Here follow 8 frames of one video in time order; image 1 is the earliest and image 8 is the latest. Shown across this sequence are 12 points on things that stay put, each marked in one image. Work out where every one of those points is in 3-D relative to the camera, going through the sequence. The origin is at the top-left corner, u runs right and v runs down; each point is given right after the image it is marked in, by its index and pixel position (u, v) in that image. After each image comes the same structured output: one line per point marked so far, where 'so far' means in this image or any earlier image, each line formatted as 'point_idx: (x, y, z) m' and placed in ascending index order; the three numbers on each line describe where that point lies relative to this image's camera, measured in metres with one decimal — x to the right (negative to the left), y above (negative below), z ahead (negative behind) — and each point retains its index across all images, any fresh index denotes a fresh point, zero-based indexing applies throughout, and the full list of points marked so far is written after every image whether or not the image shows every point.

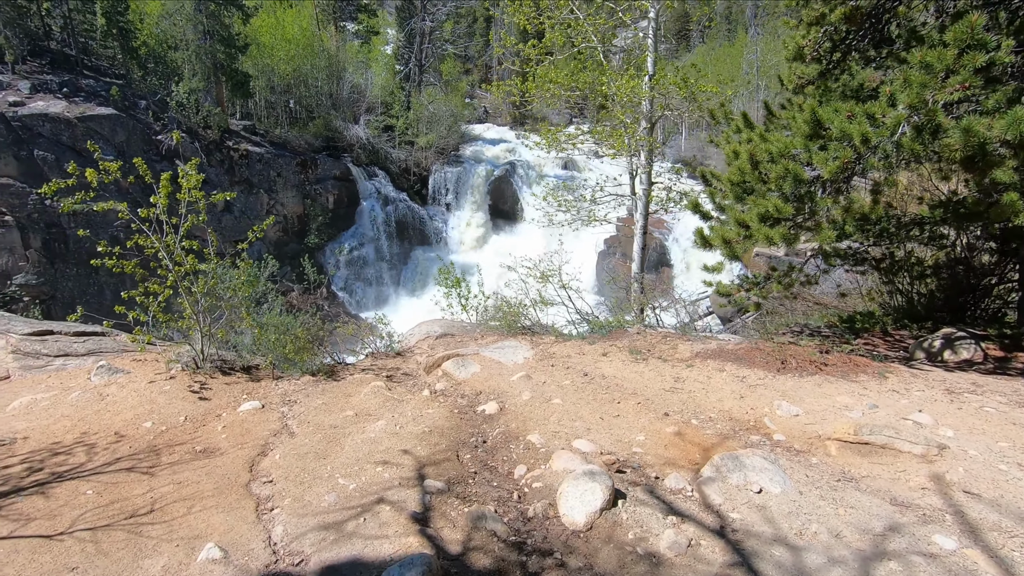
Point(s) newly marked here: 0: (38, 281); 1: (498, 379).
0: (-9.7, +0.2, +11.0) m
1: (-0.1, -0.8, +4.8) m
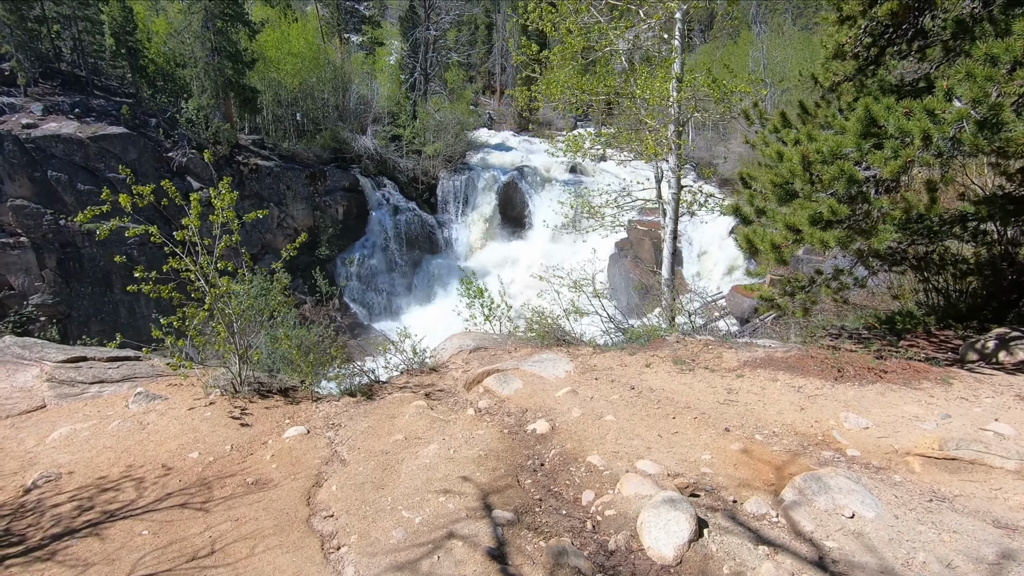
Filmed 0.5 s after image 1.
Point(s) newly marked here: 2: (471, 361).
0: (-9.3, -0.2, +10.9) m
1: (+0.3, -0.9, +4.7) m
2: (-0.5, -0.8, +6.1) m
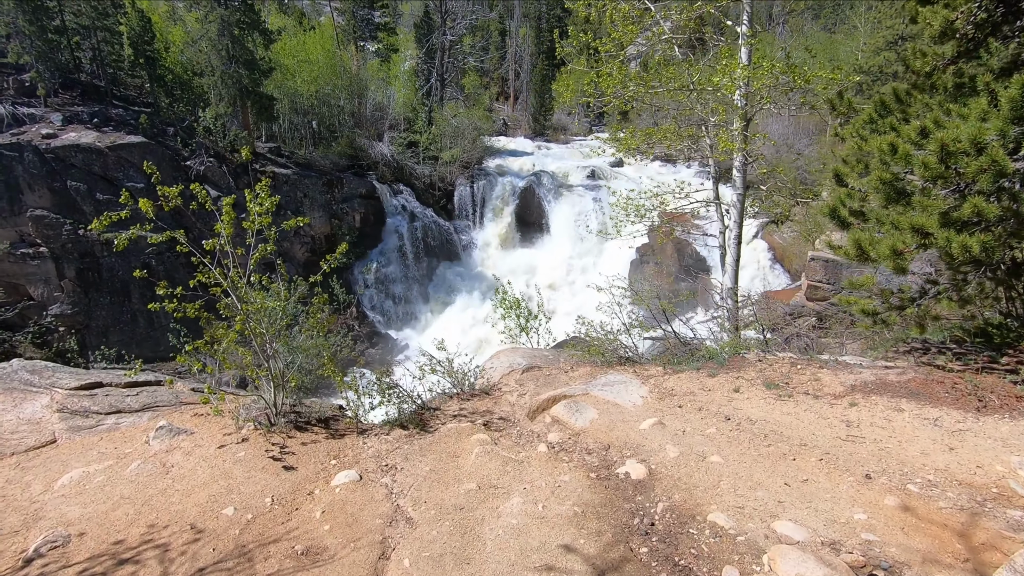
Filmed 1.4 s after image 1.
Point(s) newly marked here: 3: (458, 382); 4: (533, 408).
0: (-8.6, -0.4, +10.5) m
1: (+0.8, -1.0, +4.0) m
2: (+0.1, -0.9, +5.4) m
3: (-0.5, -0.9, +5.3) m
4: (+0.2, -1.0, +4.5) m
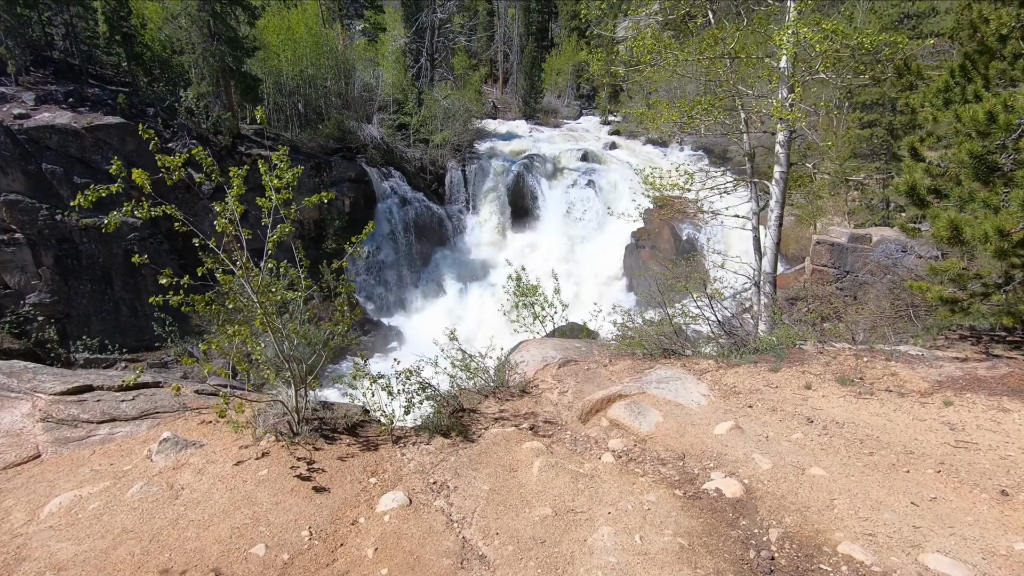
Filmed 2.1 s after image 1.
0: (-8.3, -0.2, +9.8) m
1: (+1.2, -0.9, +3.5) m
2: (+0.5, -0.8, +5.0) m
3: (-0.2, -0.8, +4.8) m
4: (+0.5, -0.9, +4.0) m
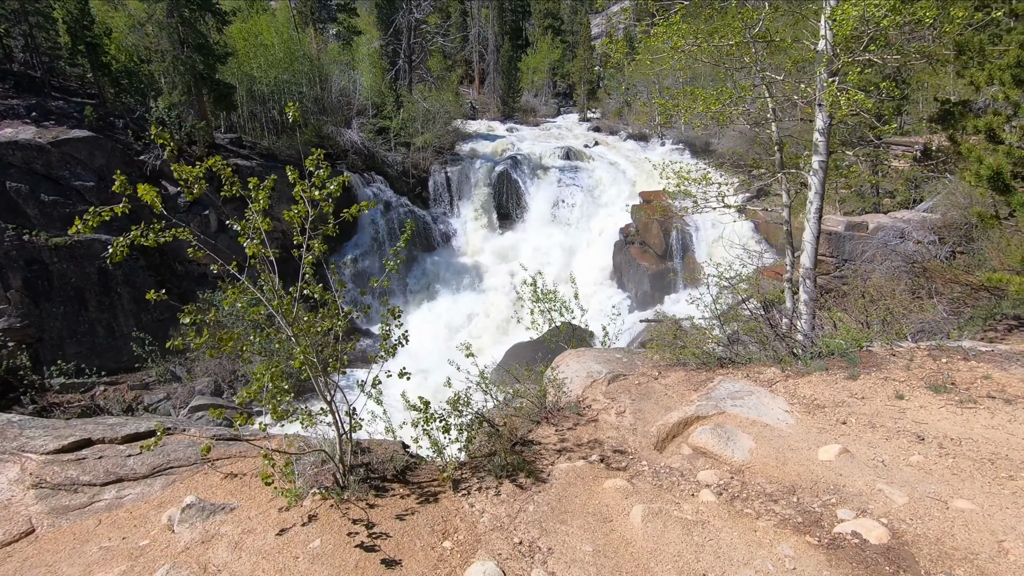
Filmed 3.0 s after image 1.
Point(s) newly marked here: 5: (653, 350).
0: (-8.1, -0.7, +9.0) m
1: (+1.7, -1.0, +3.1) m
2: (+0.9, -0.9, +4.5) m
3: (+0.2, -0.9, +4.3) m
4: (+1.0, -1.0, +3.5) m
5: (+1.5, -0.7, +5.6) m
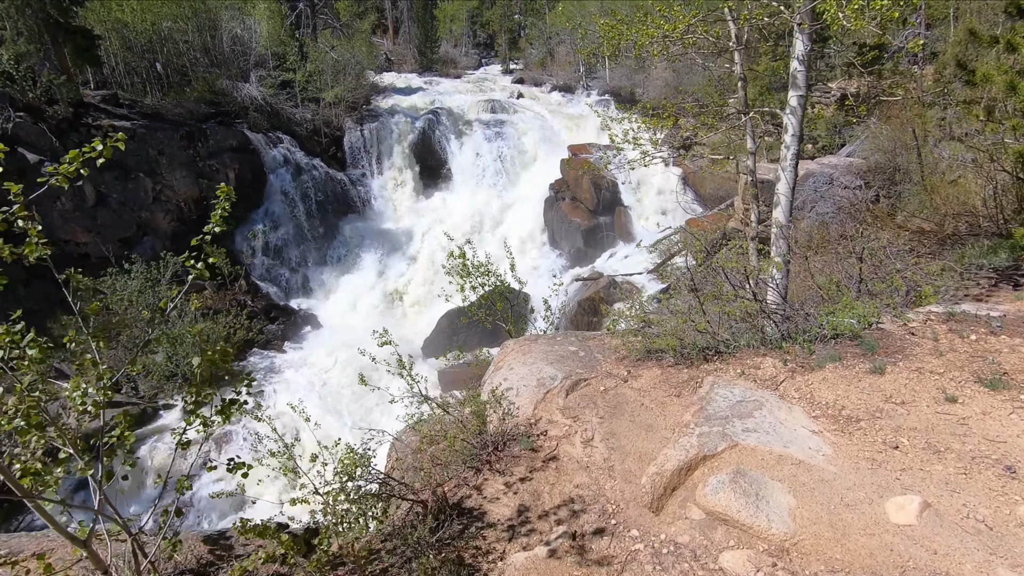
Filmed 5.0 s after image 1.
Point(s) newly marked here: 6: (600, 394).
0: (-9.1, -0.8, +6.8) m
1: (+1.4, -0.9, +2.1) m
2: (+0.4, -0.8, +3.4) m
3: (-0.2, -0.8, +3.2) m
4: (+0.6, -0.9, +2.5) m
5: (+0.9, -0.4, +4.6) m
6: (+0.6, -0.7, +3.5) m
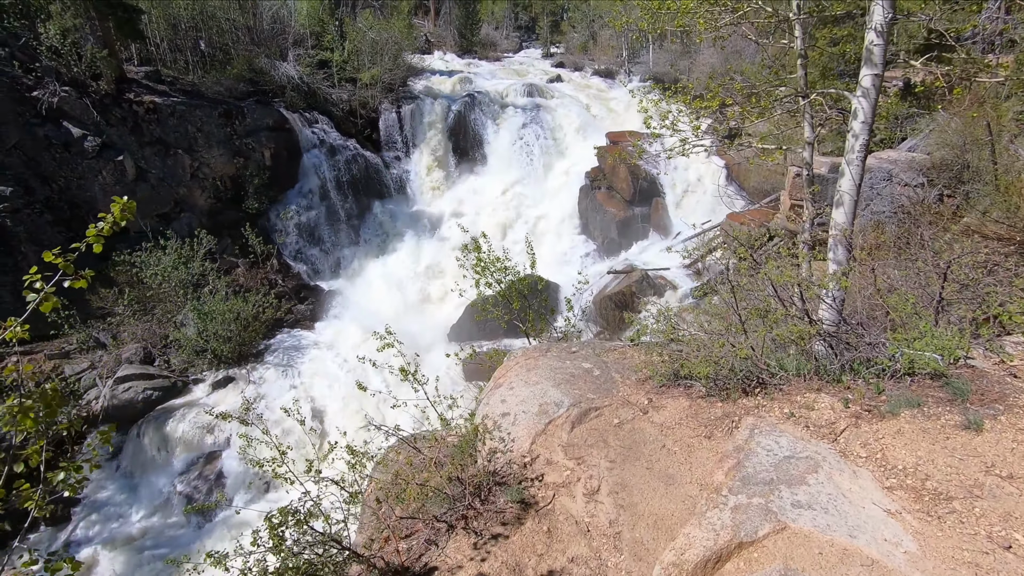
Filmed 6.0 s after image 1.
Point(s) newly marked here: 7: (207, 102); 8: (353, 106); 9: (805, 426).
0: (-8.9, -0.4, +6.7) m
1: (+1.3, -1.1, +1.5) m
2: (+0.4, -0.8, +2.8) m
3: (-0.3, -0.9, +2.6) m
4: (+0.5, -1.0, +1.8) m
5: (+1.0, -0.5, +3.9) m
6: (+0.6, -0.8, +2.9) m
7: (-6.8, +4.1, +11.7) m
8: (-4.8, +5.7, +16.3) m
9: (+1.5, -0.7, +2.7) m
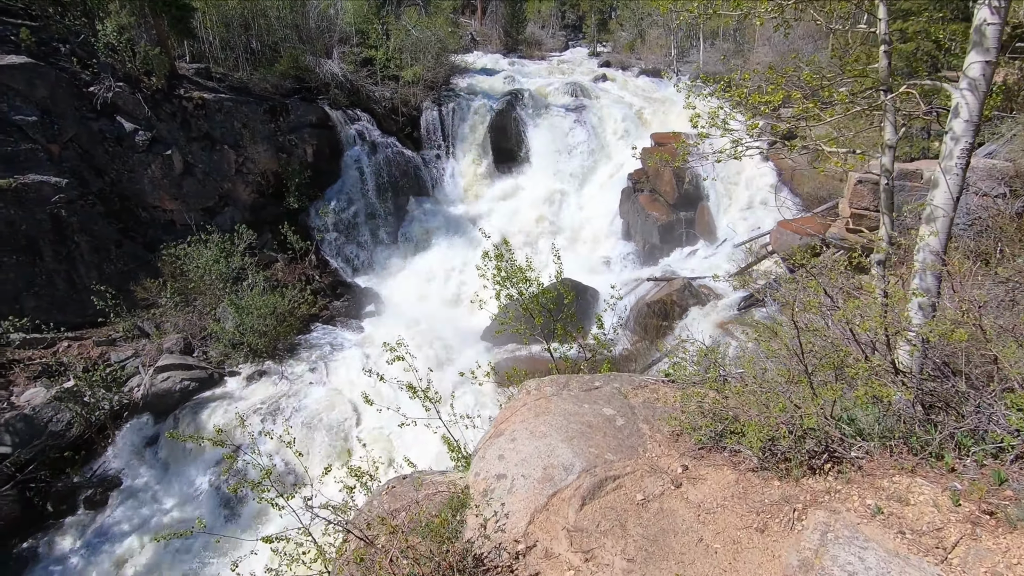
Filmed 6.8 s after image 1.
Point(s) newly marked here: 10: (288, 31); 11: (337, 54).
0: (-8.6, -0.3, +6.7) m
1: (+1.1, -1.3, +0.8) m
2: (+0.3, -1.0, +2.2) m
3: (-0.3, -1.0, +2.0) m
4: (+0.4, -1.2, +1.2) m
5: (+1.0, -0.7, +3.2) m
6: (+0.5, -1.0, +2.2) m
7: (-6.0, +4.1, +11.5) m
8: (-3.6, +5.7, +16.0) m
9: (+1.4, -0.9, +2.0) m
10: (-7.4, +8.2, +16.5) m
11: (-5.5, +7.3, +16.2) m
